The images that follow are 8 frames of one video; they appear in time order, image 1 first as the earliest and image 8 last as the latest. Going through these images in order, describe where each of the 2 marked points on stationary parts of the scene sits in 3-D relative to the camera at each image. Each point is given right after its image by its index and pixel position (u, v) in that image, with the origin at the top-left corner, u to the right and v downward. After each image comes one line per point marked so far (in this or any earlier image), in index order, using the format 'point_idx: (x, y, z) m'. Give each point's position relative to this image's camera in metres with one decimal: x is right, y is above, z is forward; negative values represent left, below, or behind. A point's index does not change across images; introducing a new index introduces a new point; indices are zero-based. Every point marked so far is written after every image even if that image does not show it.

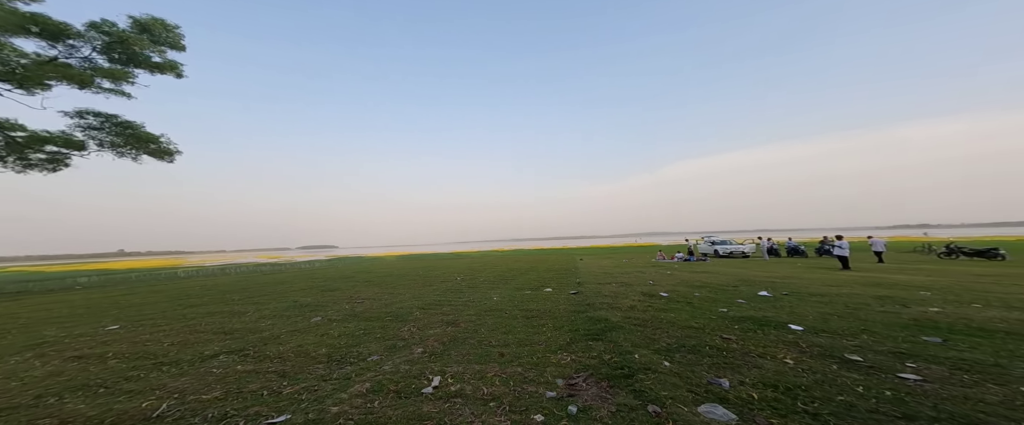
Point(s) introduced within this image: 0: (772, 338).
0: (+3.9, -1.9, +4.3) m
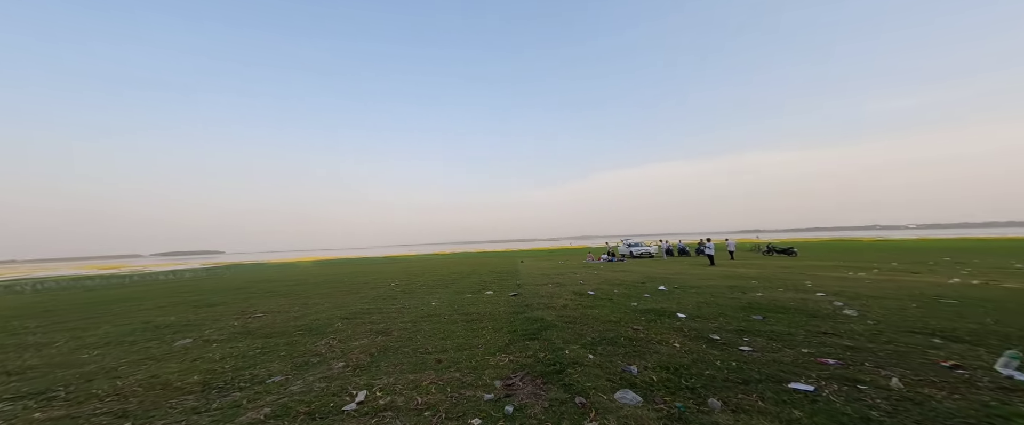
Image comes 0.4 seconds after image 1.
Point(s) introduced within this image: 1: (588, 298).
0: (+2.8, -2.0, +5.1) m
1: (+2.2, -2.6, +8.4) m
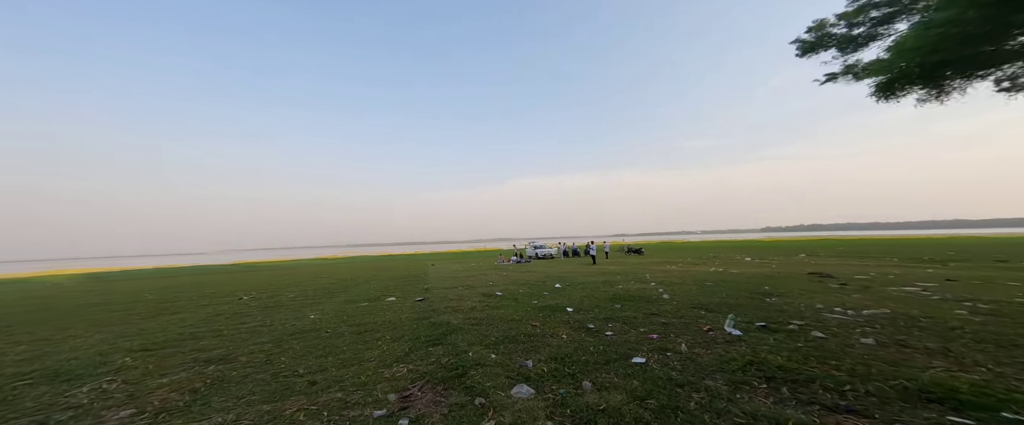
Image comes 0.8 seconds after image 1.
0: (+0.9, -2.1, +5.6) m
1: (-0.6, -2.7, +8.6) m
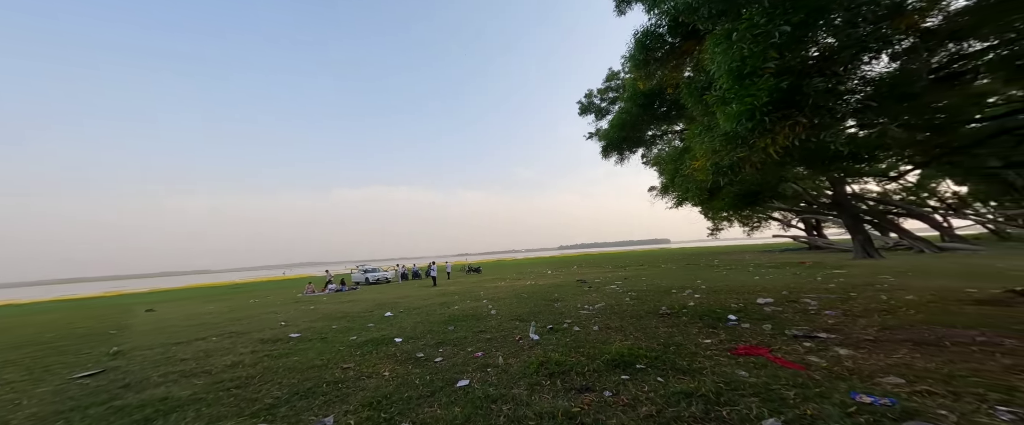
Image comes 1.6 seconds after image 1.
0: (-2.2, -2.5, +4.9) m
1: (-5.0, -3.1, +6.6) m
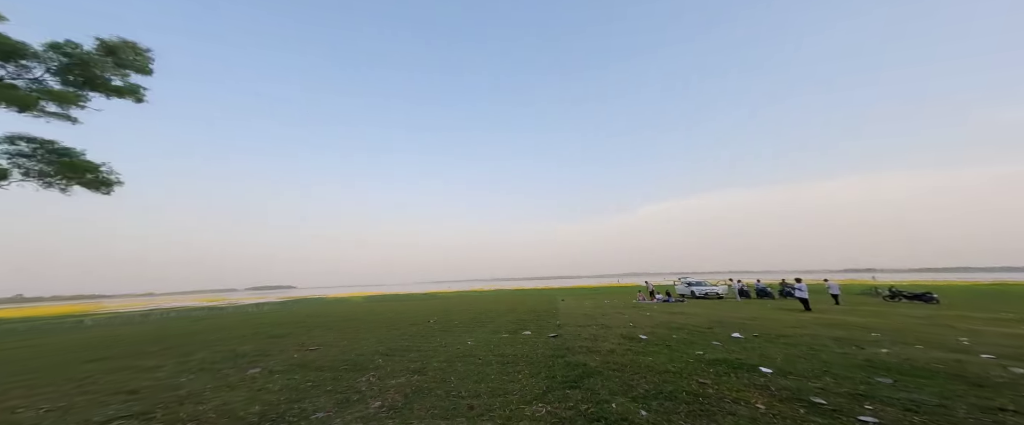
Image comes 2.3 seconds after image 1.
0: (+3.6, -2.6, +4.3) m
1: (+3.3, -3.5, +7.6) m
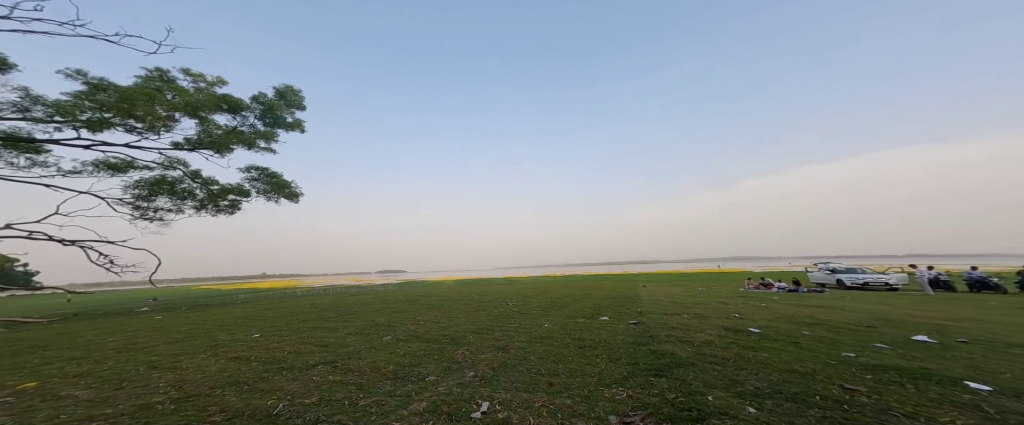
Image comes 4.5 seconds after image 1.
0: (+4.5, -2.0, +3.1) m
1: (+5.3, -2.8, +6.3) m
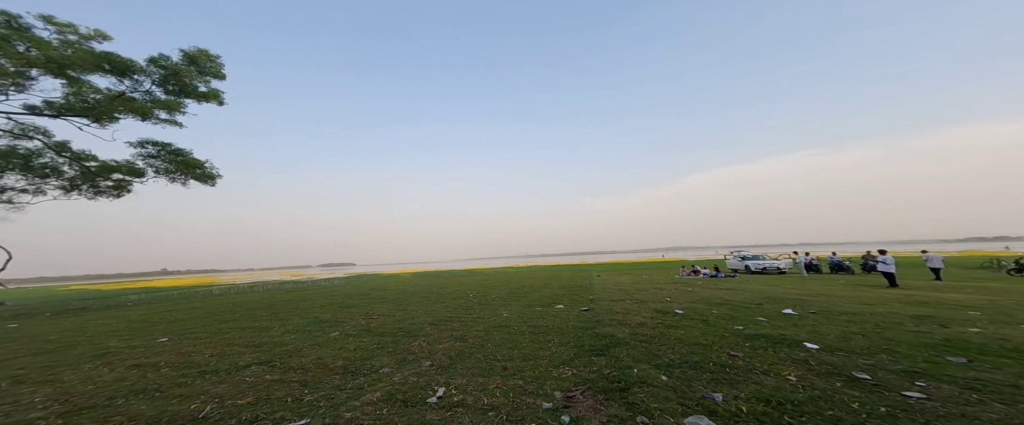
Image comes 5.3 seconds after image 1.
0: (+4.0, -2.1, +4.1) m
1: (+4.2, -2.8, +7.4) m
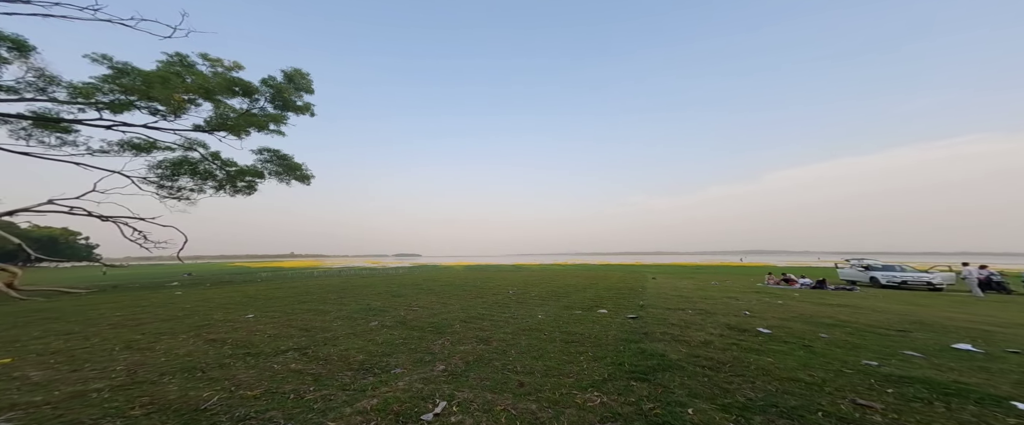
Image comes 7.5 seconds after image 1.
0: (+3.9, -1.9, +2.4) m
1: (+4.8, -2.5, +5.6) m
